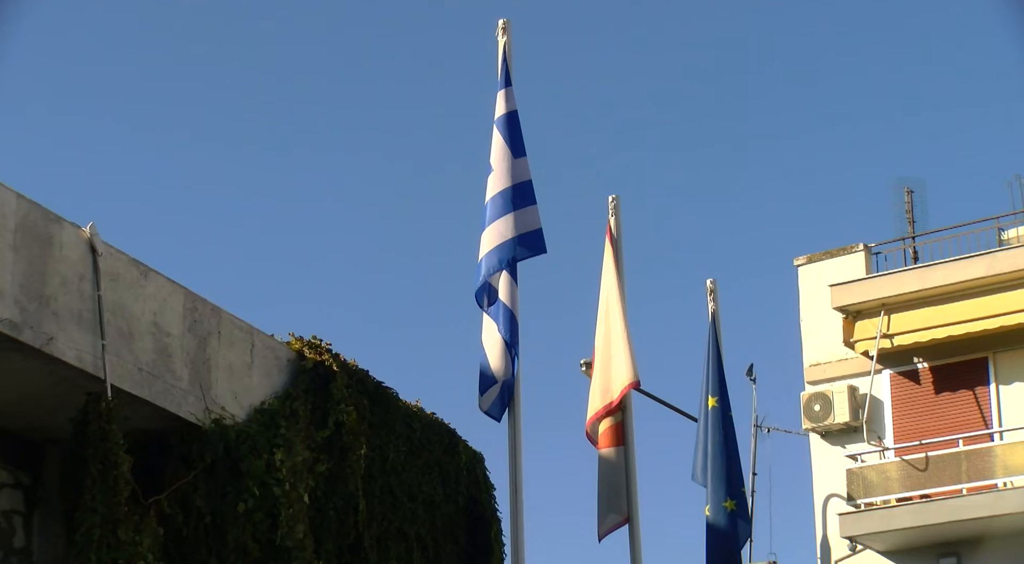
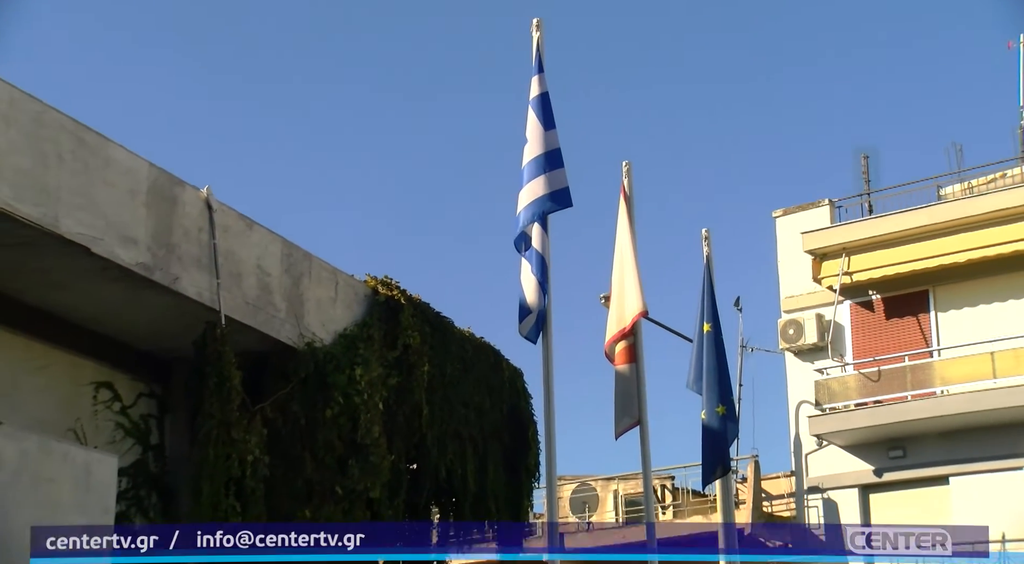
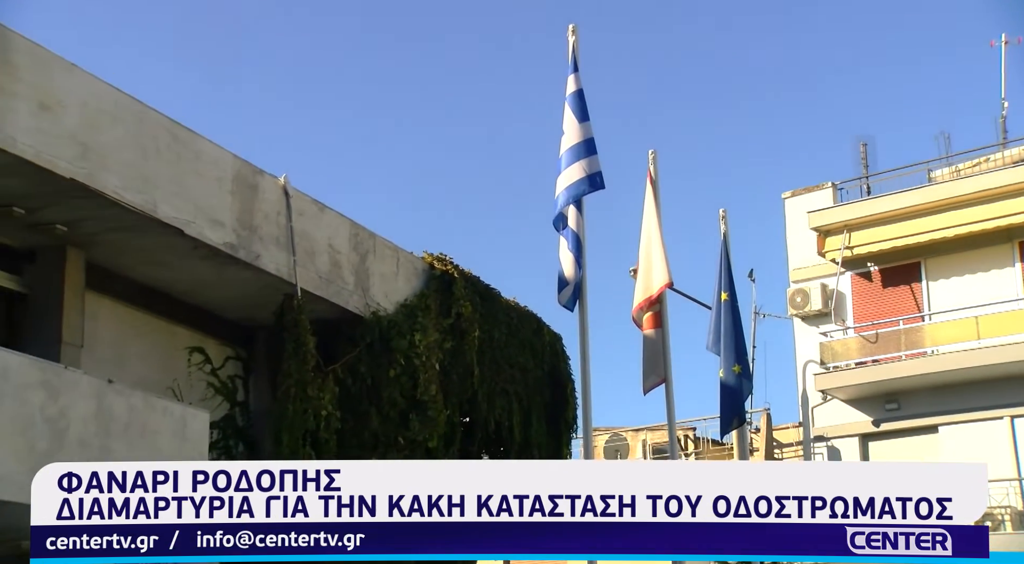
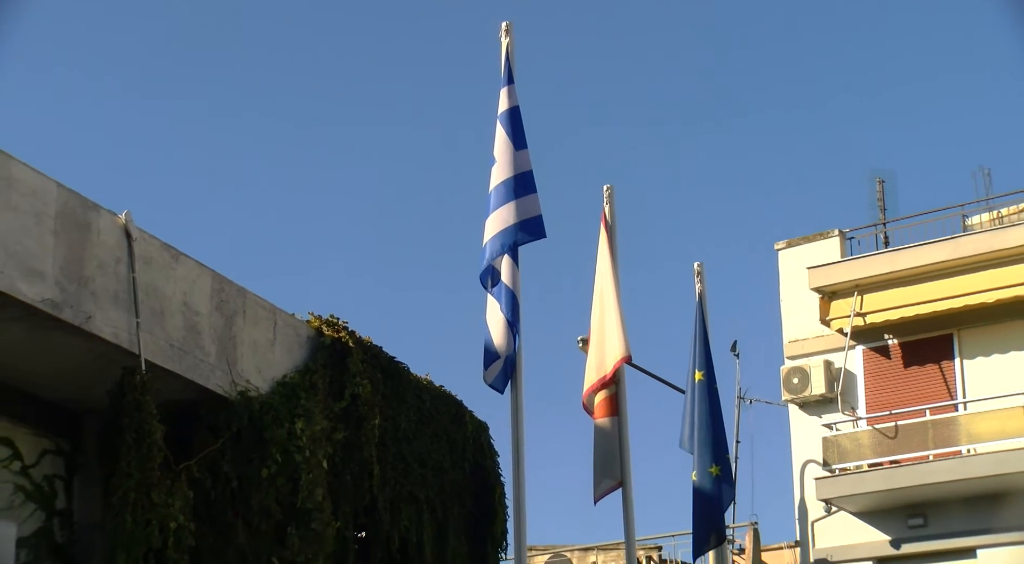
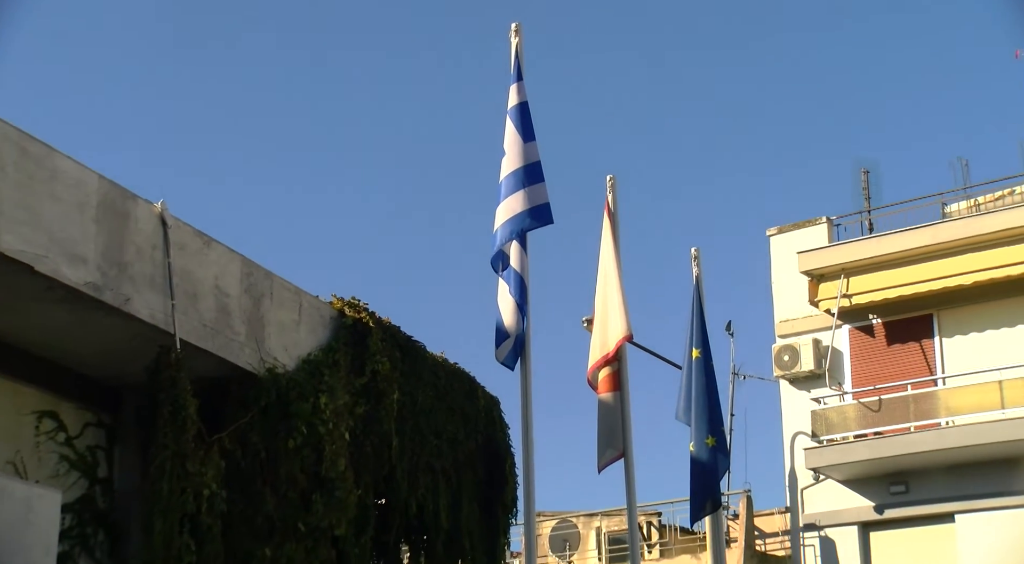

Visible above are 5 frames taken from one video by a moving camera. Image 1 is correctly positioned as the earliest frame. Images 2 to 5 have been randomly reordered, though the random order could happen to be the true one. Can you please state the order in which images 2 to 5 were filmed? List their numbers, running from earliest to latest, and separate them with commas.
4, 5, 2, 3
